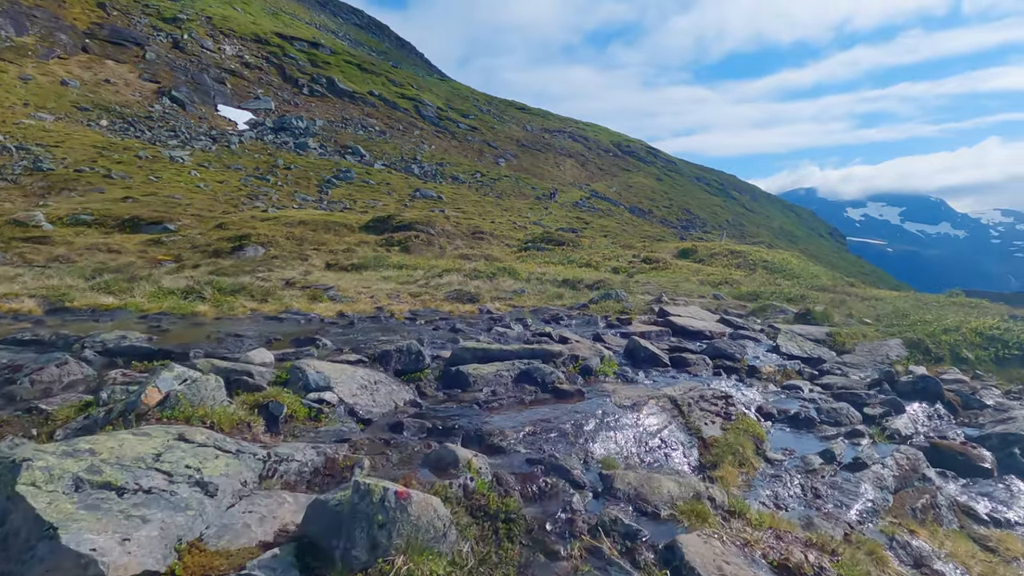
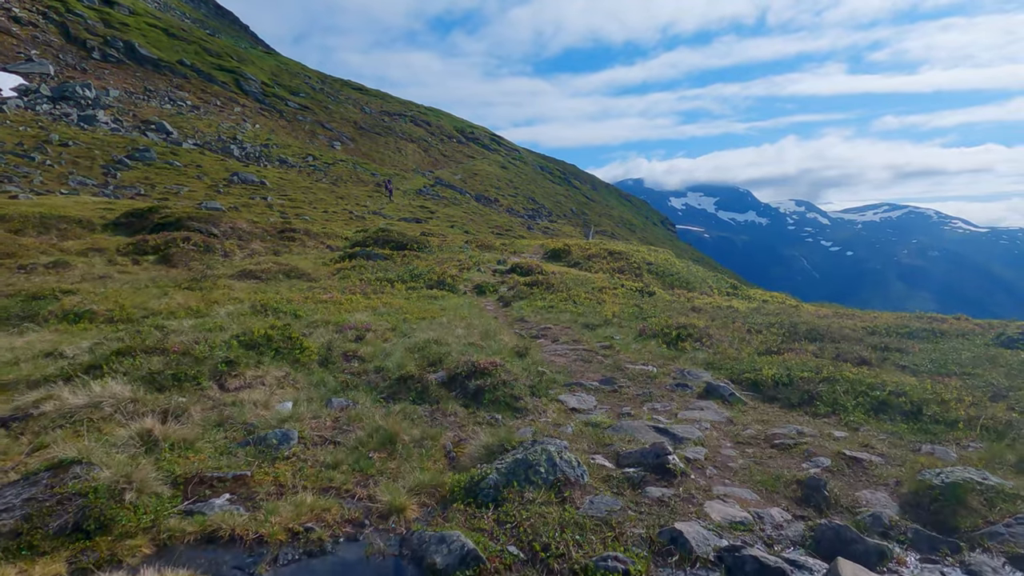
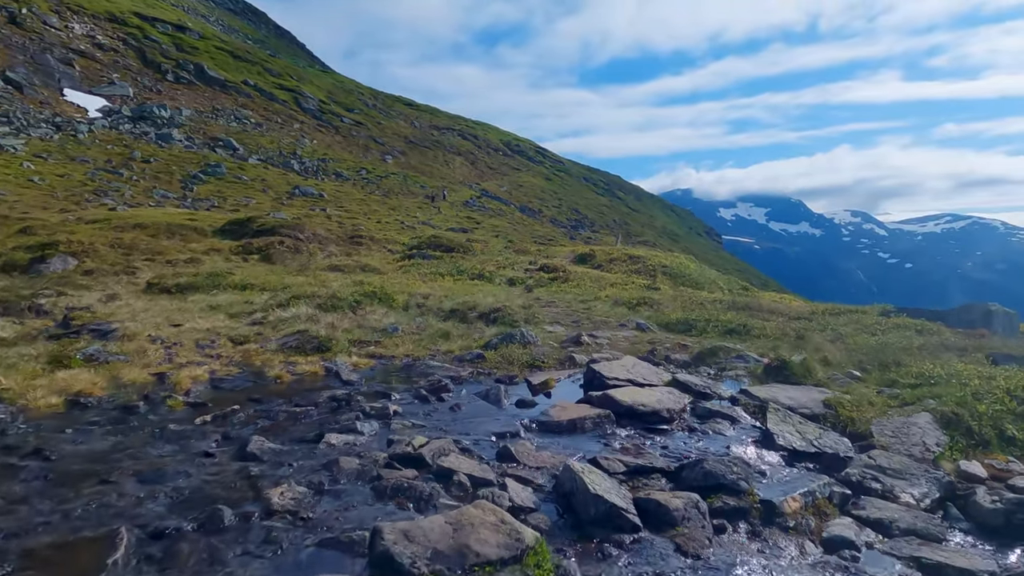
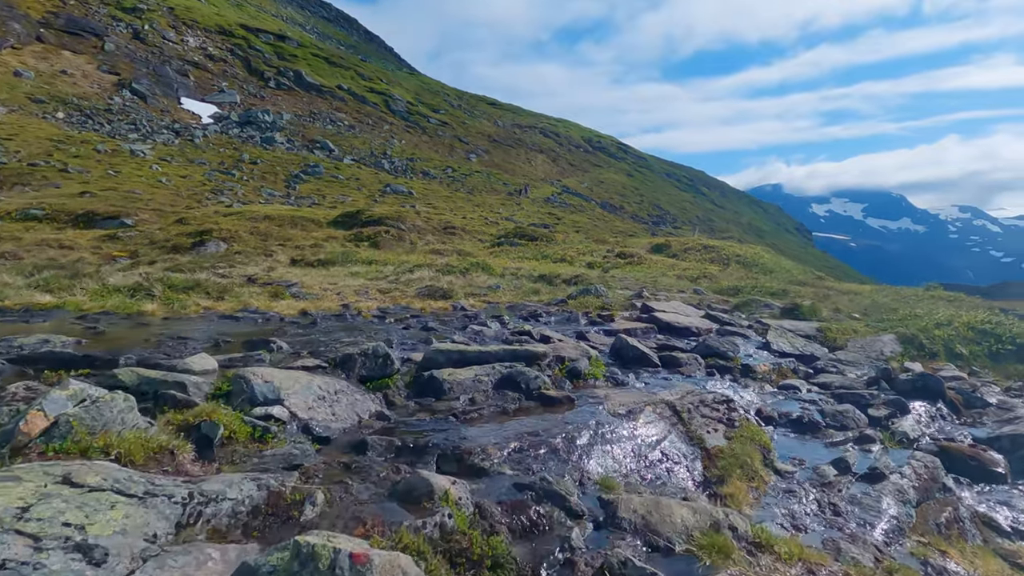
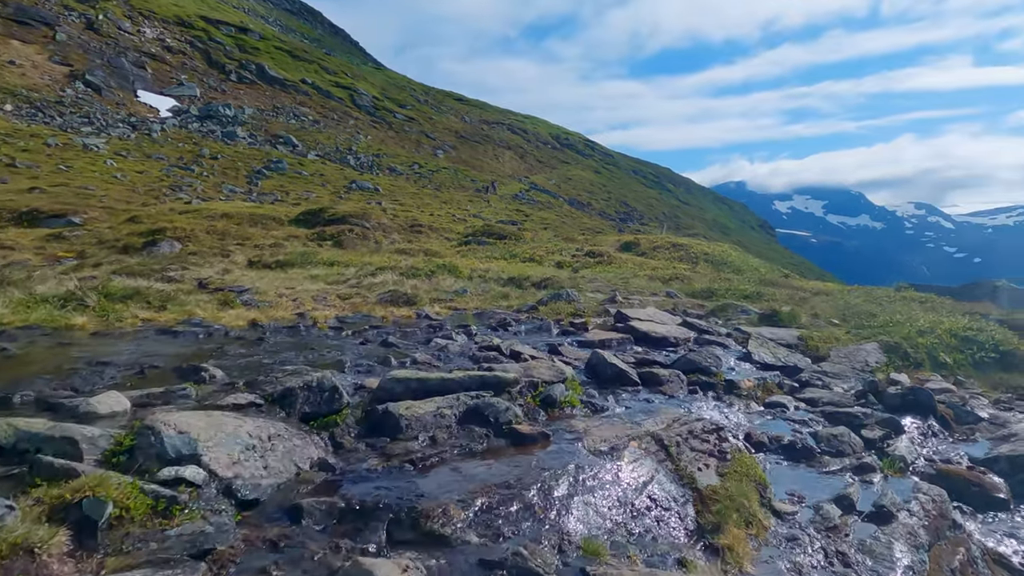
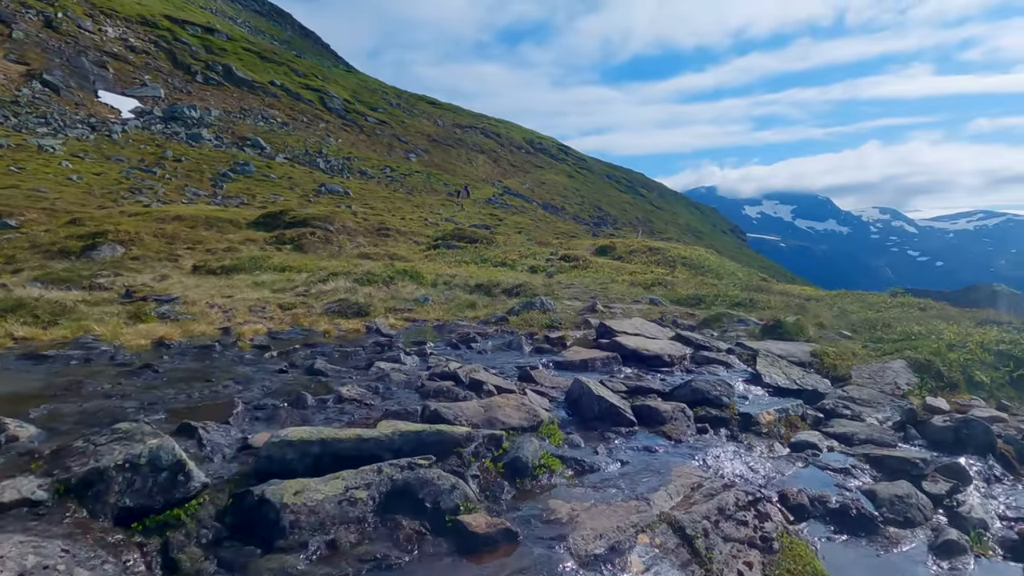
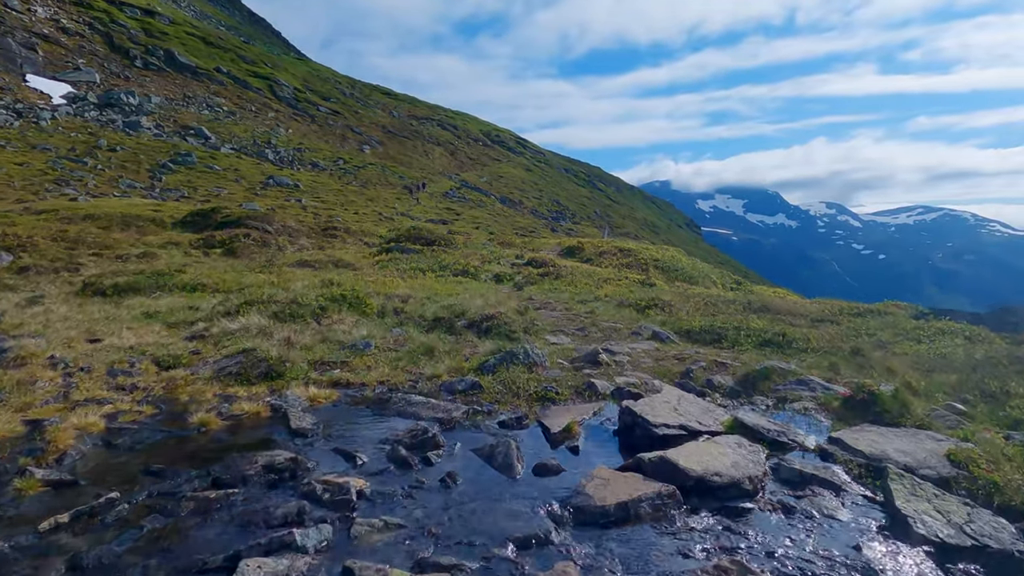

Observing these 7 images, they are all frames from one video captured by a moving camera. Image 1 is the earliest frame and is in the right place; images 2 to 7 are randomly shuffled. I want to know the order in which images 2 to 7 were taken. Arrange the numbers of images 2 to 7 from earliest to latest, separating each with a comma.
4, 5, 6, 3, 7, 2
